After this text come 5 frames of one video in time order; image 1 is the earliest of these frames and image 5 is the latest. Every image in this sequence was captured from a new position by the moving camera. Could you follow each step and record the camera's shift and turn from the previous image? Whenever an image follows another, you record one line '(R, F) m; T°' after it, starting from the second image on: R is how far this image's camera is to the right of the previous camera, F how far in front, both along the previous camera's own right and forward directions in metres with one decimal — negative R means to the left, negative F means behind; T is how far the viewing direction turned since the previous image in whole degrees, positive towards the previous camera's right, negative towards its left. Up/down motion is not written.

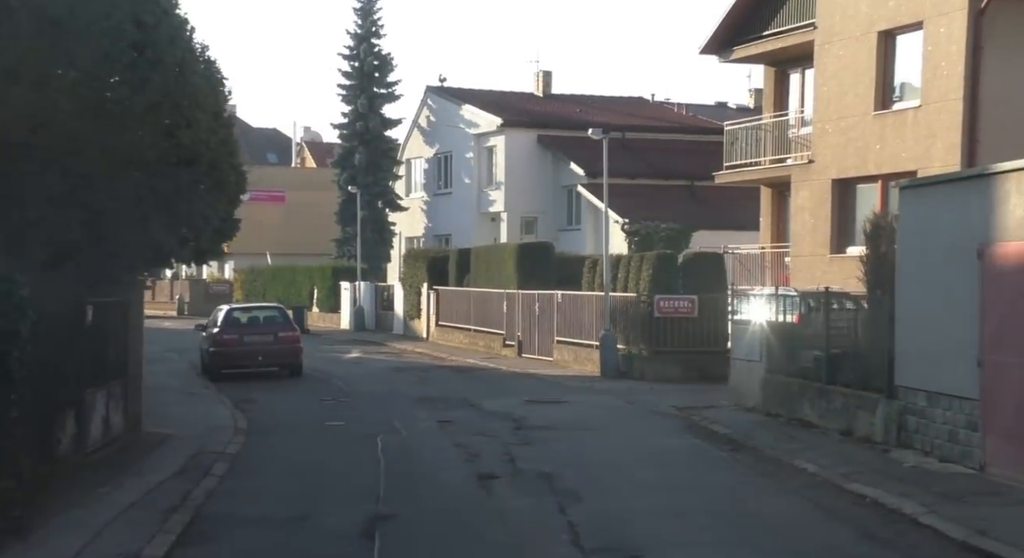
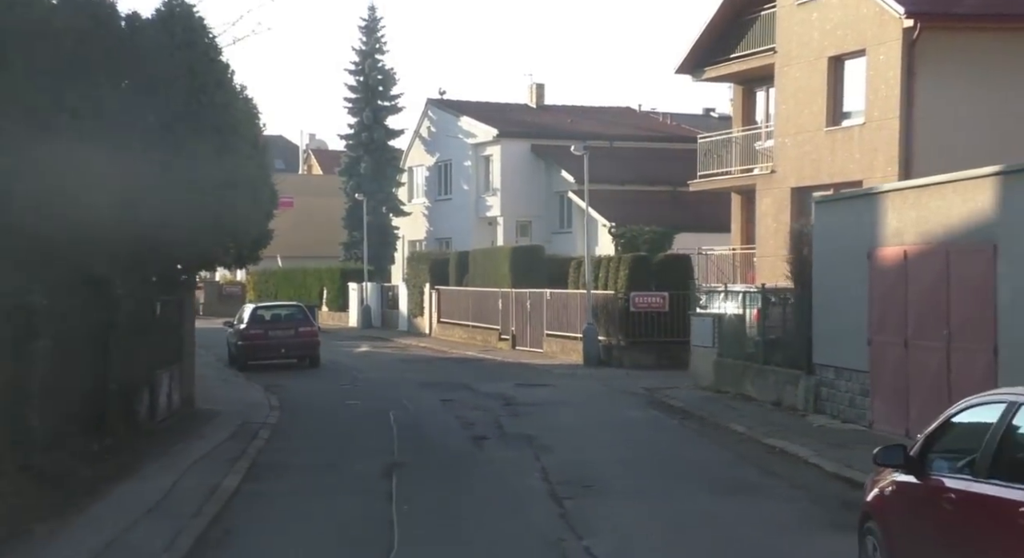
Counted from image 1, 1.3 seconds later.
(+0.2, -3.5) m; 0°
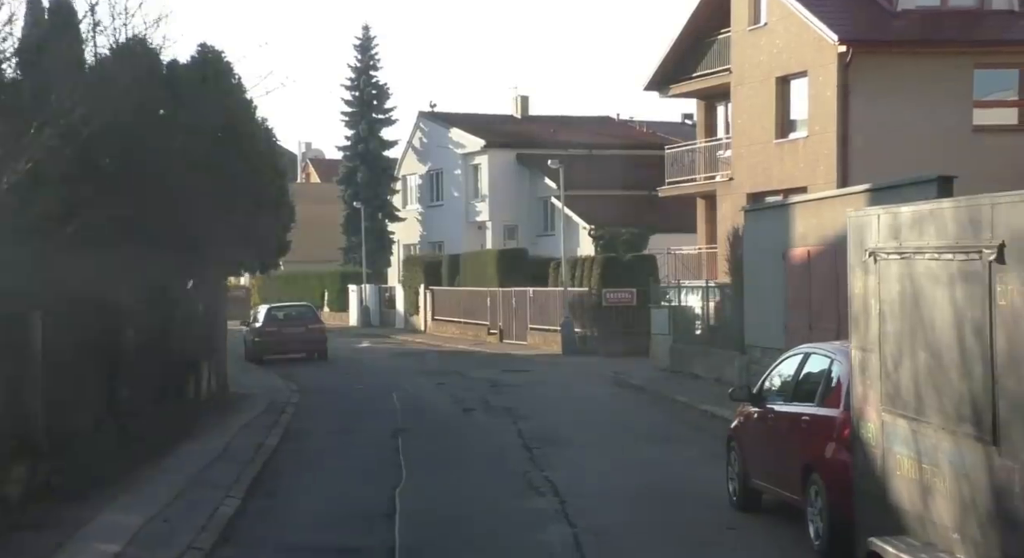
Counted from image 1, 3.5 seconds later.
(+0.2, -3.8) m; 0°
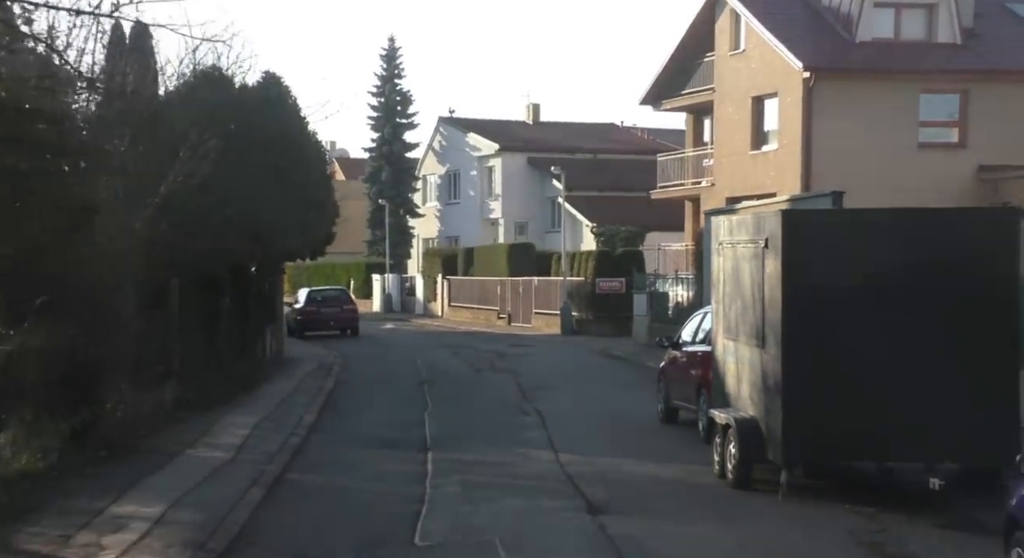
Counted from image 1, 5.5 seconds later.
(+0.2, -5.4) m; -1°
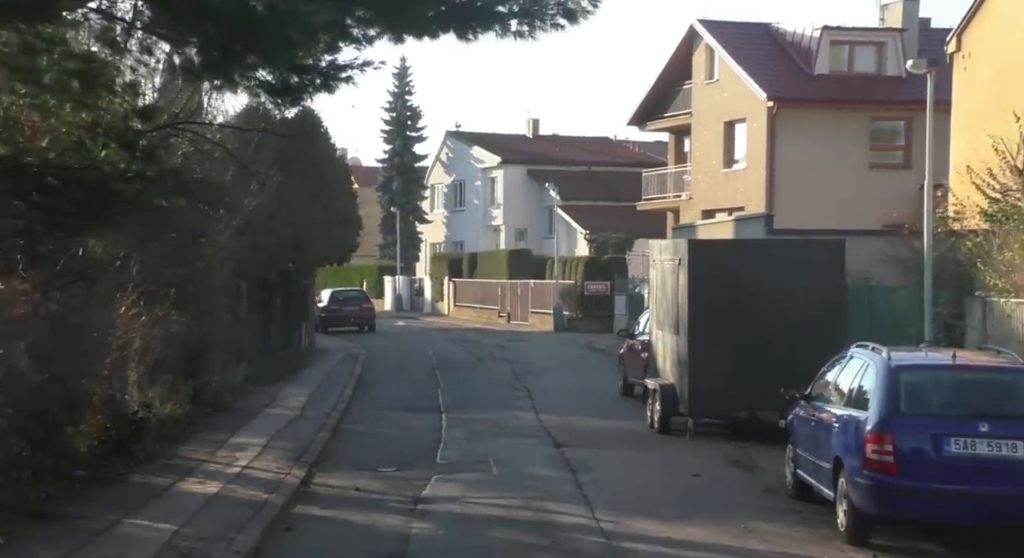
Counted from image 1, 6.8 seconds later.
(+0.2, -5.1) m; 0°
